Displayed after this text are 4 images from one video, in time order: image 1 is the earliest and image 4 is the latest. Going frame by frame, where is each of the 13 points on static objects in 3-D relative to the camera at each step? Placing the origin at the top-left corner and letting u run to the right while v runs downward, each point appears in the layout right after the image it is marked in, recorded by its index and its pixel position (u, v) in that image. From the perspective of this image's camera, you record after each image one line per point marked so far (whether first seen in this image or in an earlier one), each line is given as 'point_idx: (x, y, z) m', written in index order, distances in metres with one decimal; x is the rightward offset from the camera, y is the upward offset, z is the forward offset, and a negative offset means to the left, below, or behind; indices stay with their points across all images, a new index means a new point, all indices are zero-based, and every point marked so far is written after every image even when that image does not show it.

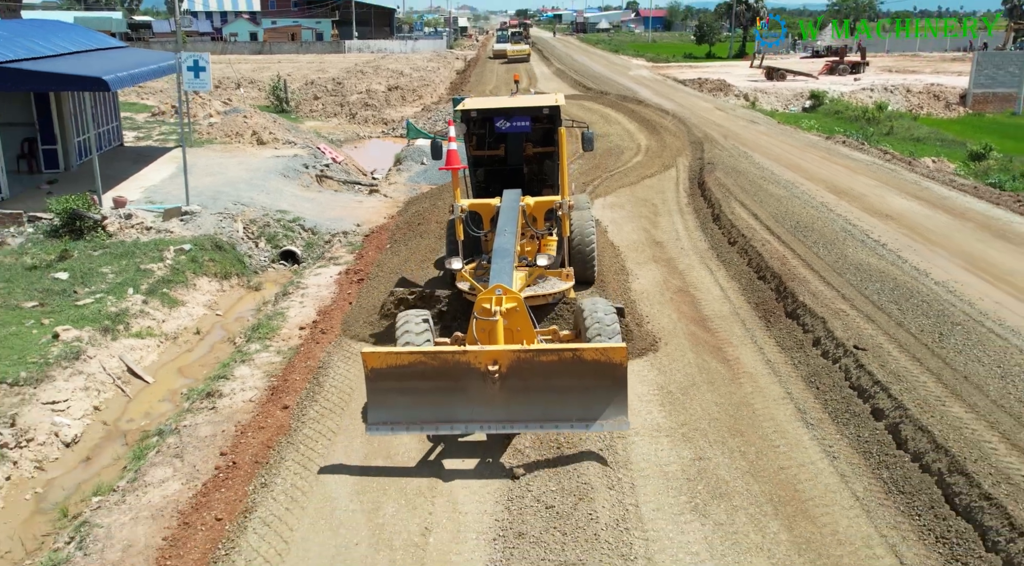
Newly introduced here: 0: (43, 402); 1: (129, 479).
0: (-4.9, -1.2, +10.1) m
1: (-3.4, -1.7, +8.6) m
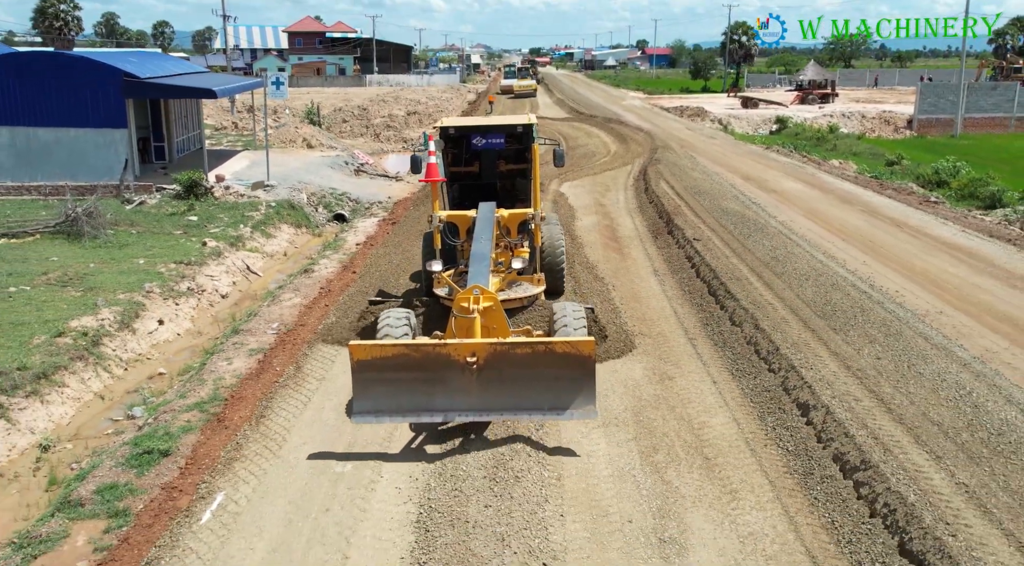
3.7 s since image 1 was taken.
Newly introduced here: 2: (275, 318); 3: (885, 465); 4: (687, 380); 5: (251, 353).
0: (-5.3, +0.2, +16.7) m
1: (-3.8, -0.3, +15.1) m
2: (-3.4, -0.5, +13.8) m
3: (+2.8, -1.4, +7.3) m
4: (+1.8, -1.0, +10.0) m
5: (-3.2, -0.9, +12.1) m
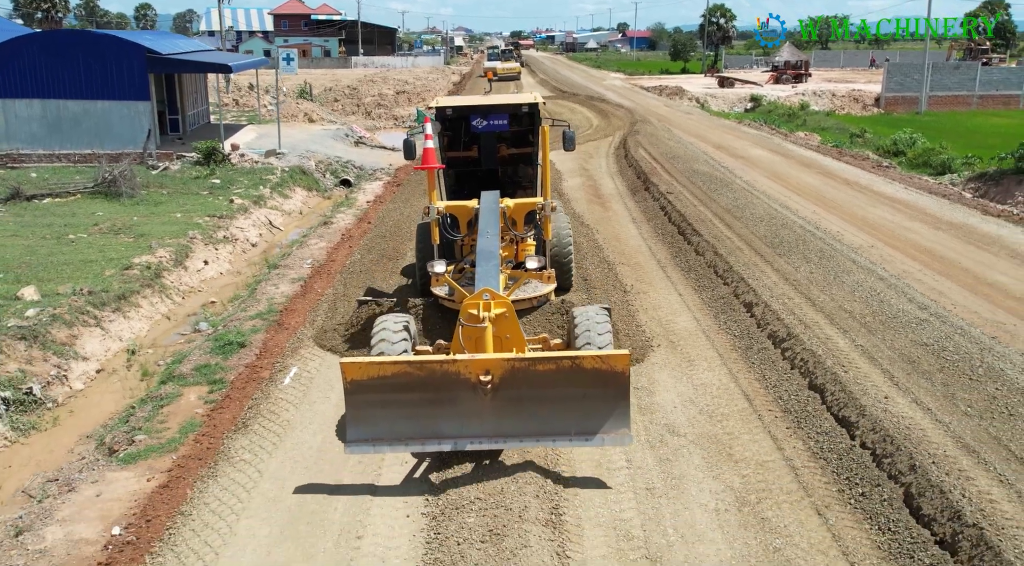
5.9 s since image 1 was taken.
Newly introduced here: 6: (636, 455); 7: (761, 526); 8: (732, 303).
0: (-5.4, +1.1, +18.8) m
1: (-3.9, +0.7, +17.3) m
2: (-3.4, +0.4, +16.0) m
3: (+2.9, -0.5, +9.7) m
4: (+1.9, -0.1, +12.3) m
5: (-3.2, 0.0, +14.3) m
6: (+1.0, -1.4, +7.8) m
7: (+1.7, -1.6, +6.6) m
8: (+2.6, -0.2, +11.5) m
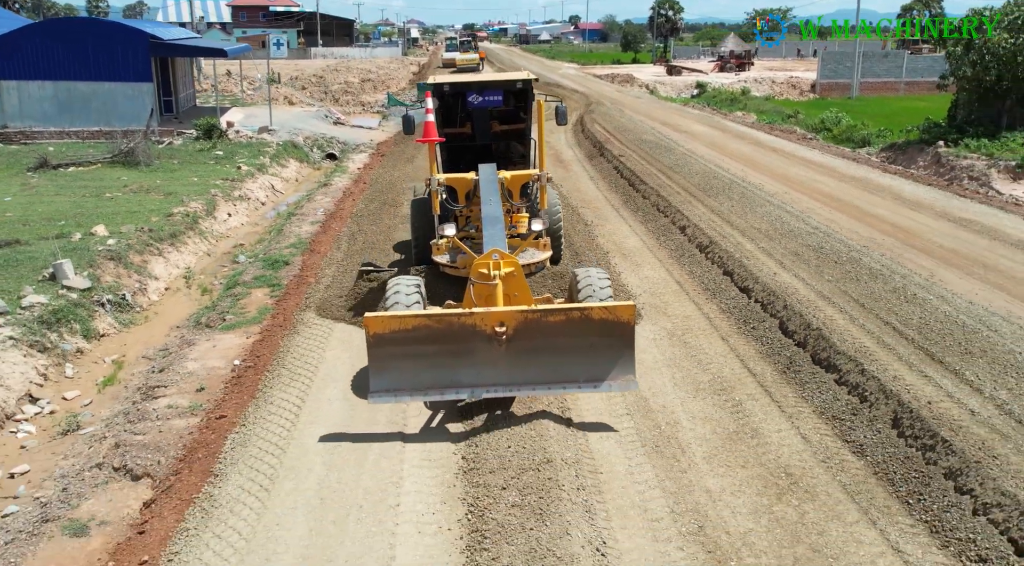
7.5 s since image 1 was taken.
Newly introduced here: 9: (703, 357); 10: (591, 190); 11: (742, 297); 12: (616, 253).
0: (-5.9, +2.2, +21.6) m
1: (-4.3, +1.7, +20.2) m
2: (-3.8, +1.5, +18.9) m
3: (+2.8, +0.5, +12.9) m
4: (+1.6, +0.9, +15.5) m
5: (-3.6, +1.1, +17.2) m
6: (+1.0, -0.4, +10.9) m
7: (+1.7, -0.6, +9.7) m
8: (+2.4, +0.8, +14.7) m
9: (+1.9, -0.7, +9.4) m
10: (+1.5, +1.8, +18.9) m
11: (+2.6, -0.2, +10.9) m
12: (+1.5, +0.4, +13.8) m
